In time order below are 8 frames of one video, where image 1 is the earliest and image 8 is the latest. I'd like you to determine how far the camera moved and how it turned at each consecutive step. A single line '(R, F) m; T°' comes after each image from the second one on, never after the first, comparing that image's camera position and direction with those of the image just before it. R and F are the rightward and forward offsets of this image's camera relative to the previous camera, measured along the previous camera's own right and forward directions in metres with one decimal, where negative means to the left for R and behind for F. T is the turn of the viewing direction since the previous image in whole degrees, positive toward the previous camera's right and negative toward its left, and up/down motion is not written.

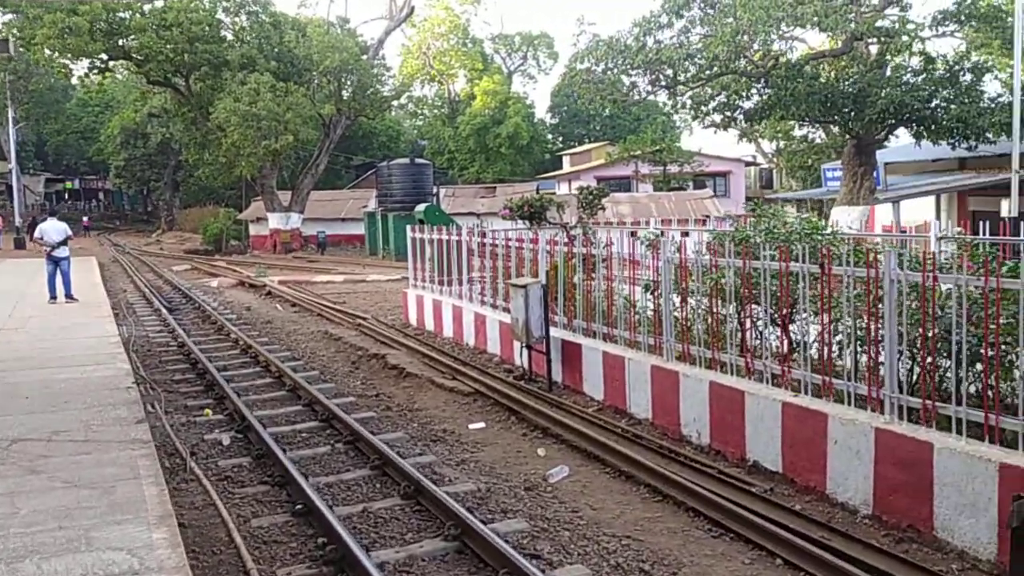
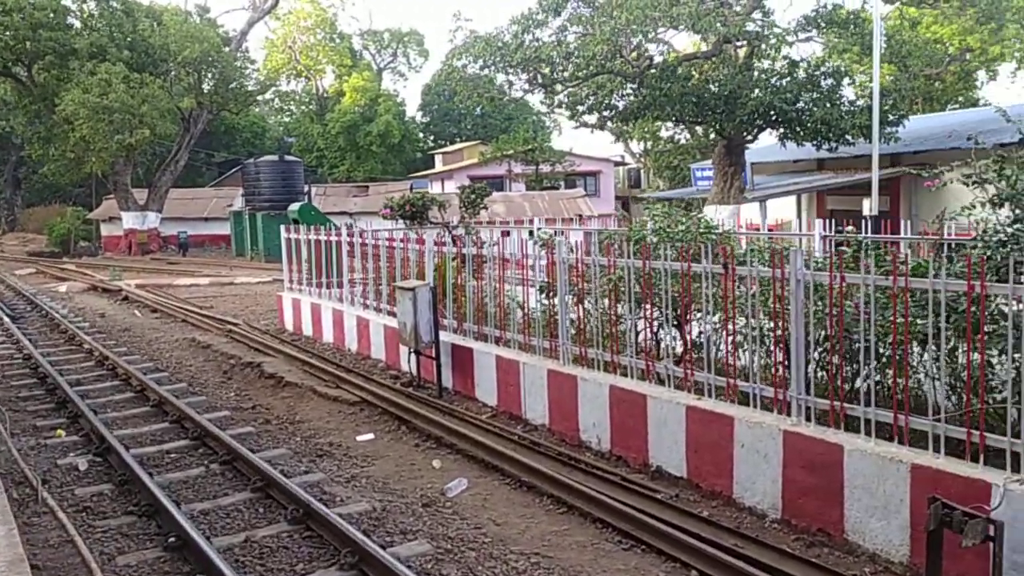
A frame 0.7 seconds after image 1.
(-0.2, +0.4) m; +8°
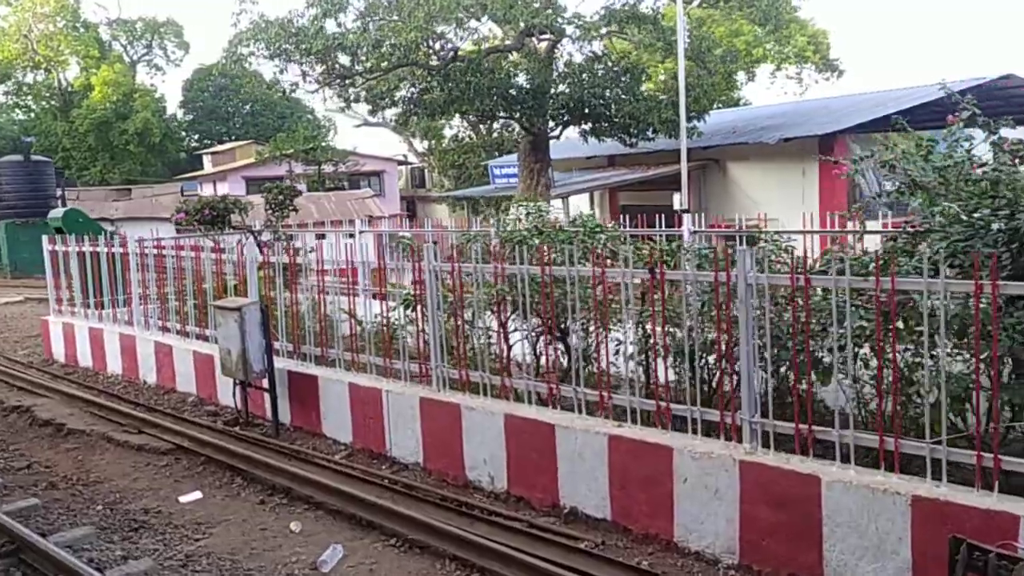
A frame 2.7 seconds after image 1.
(-0.6, +1.2) m; +14°
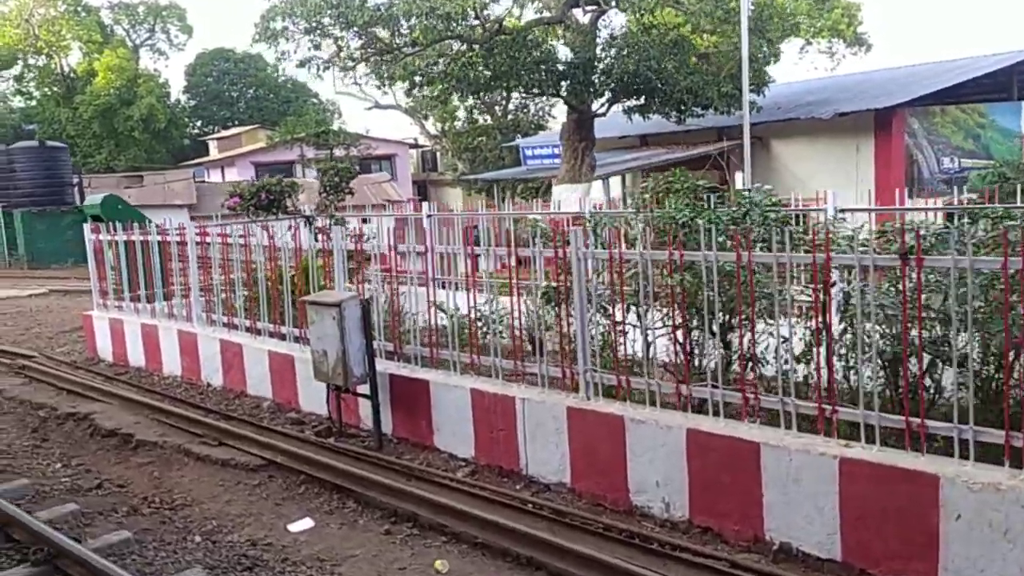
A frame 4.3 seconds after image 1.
(-1.0, +0.9) m; 0°
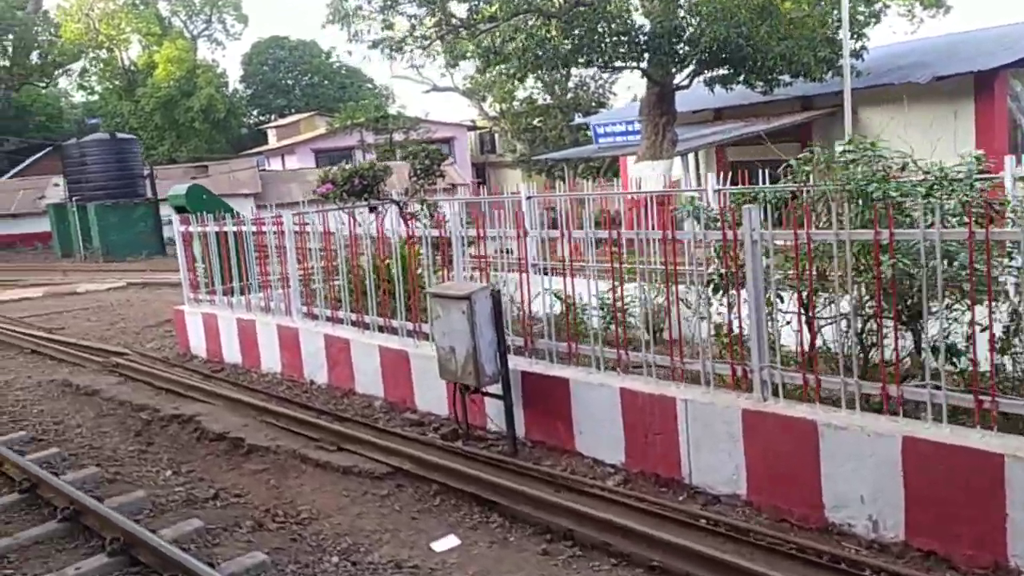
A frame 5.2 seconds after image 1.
(-0.6, +0.6) m; -3°
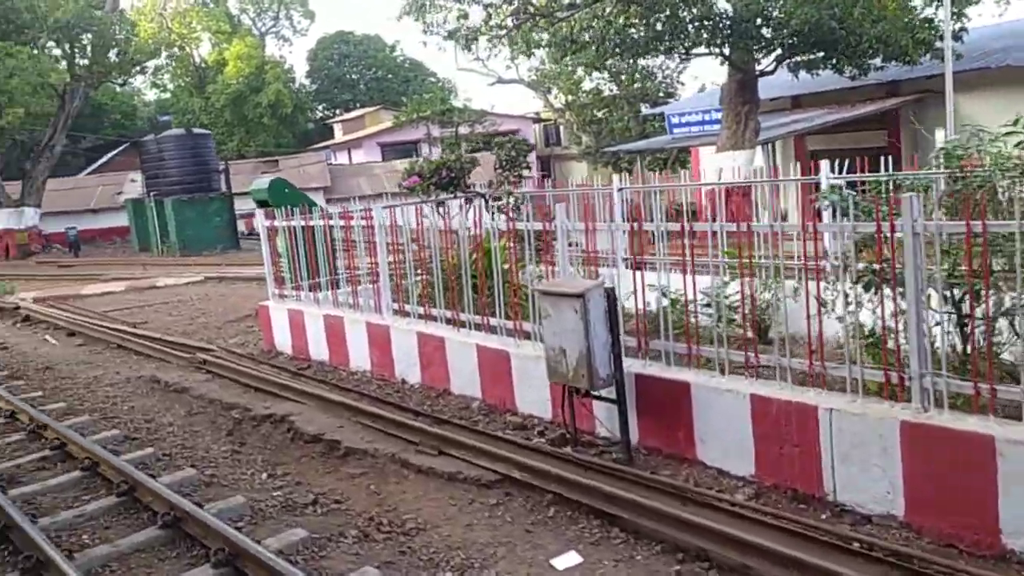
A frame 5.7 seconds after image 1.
(-0.3, +0.4) m; -4°
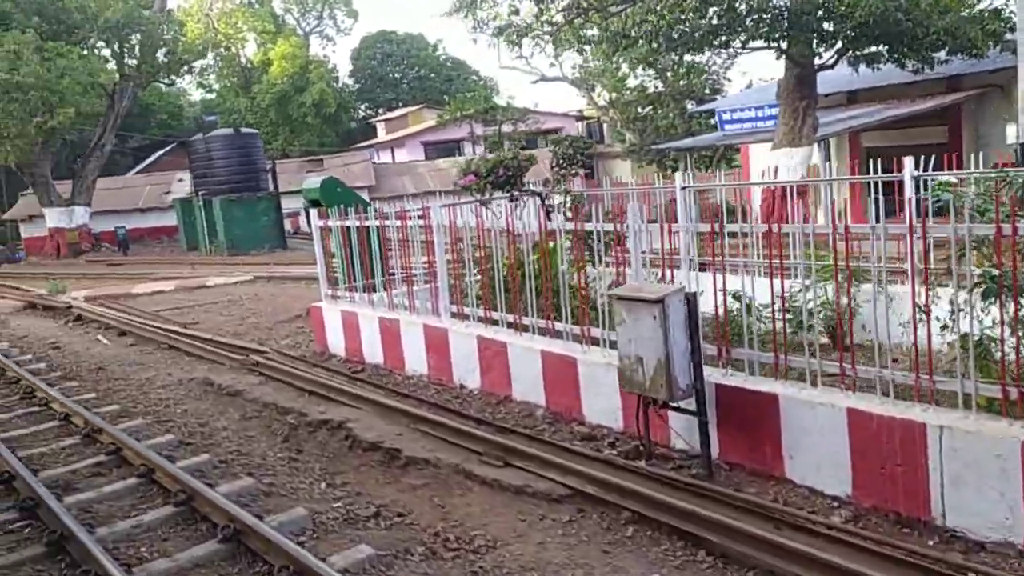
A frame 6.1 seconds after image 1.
(-0.2, +0.3) m; -3°
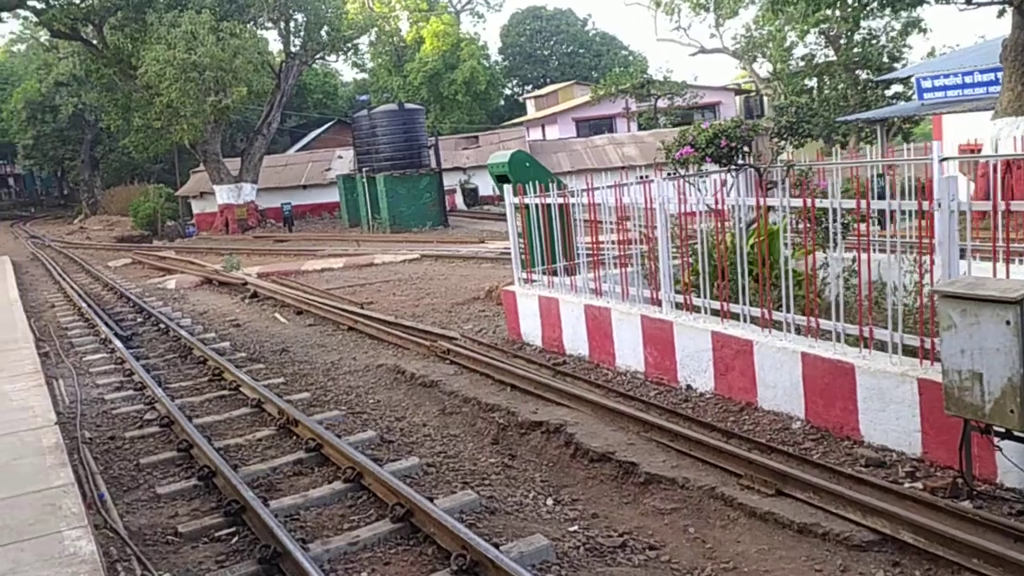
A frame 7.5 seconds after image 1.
(-0.7, +0.9) m; -9°
